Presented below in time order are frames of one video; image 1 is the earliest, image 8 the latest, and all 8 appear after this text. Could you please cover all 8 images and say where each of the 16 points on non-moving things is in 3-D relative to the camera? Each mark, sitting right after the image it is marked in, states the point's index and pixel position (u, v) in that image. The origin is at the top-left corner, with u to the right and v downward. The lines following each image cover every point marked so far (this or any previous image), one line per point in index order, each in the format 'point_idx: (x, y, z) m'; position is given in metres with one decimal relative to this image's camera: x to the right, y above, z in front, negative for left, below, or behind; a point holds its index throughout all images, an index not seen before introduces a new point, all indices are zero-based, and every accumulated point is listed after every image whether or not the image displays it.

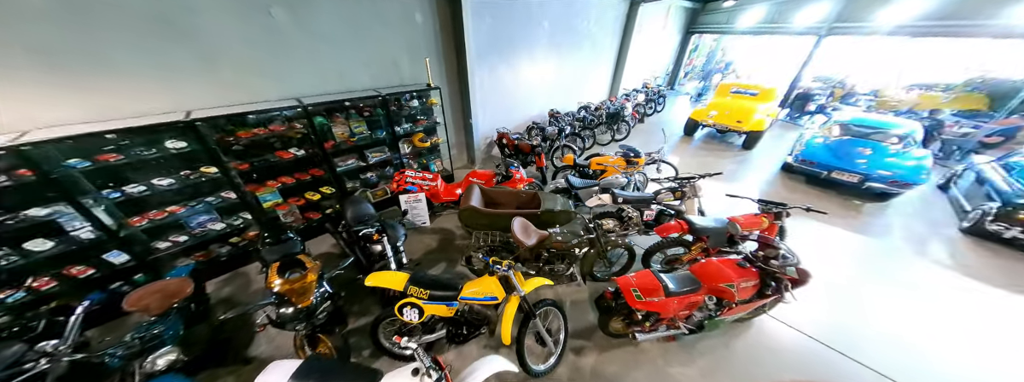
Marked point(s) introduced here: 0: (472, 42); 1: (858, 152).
0: (-0.6, +2.3, +3.6) m
1: (+5.1, +0.6, +3.5) m
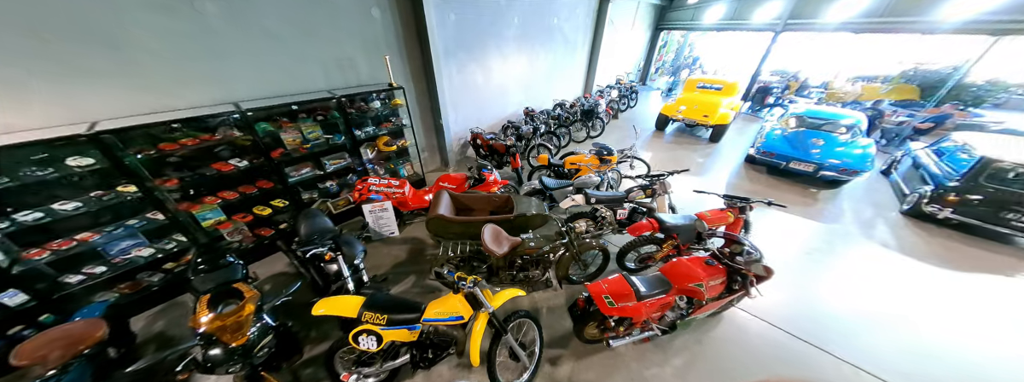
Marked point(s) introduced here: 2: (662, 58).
0: (-1.1, +2.2, +3.4) m
1: (+4.7, +0.8, +3.7) m
2: (+6.5, +5.8, +10.2) m
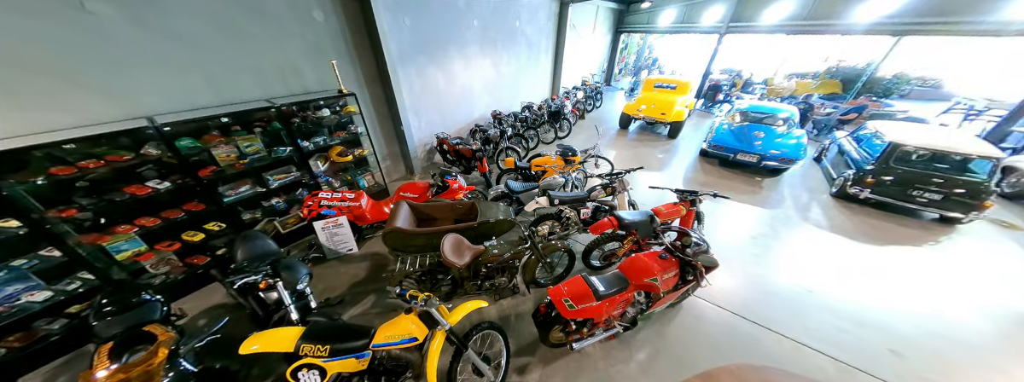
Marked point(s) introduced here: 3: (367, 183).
0: (-1.7, +2.1, +3.3) m
1: (+4.2, +0.9, +4.0) m
2: (+5.1, +6.0, +10.7) m
3: (-2.2, +0.1, +3.5) m
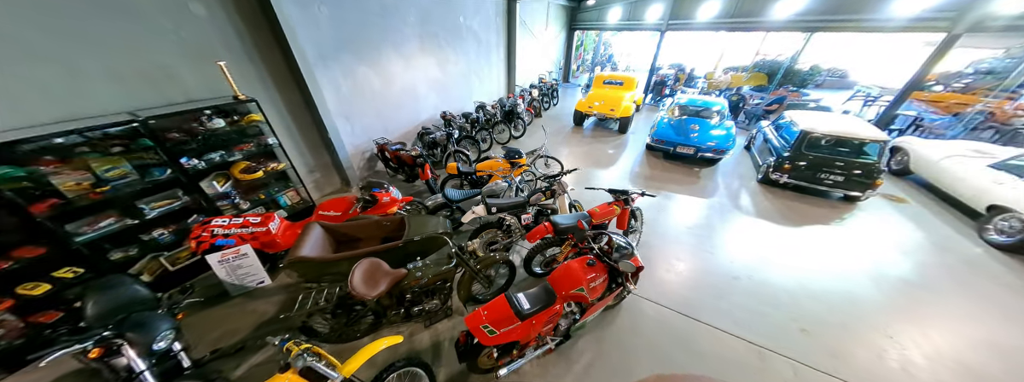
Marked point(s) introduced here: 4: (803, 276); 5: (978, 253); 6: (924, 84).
0: (-2.6, +1.9, +2.9) m
1: (+3.2, +1.1, +4.2) m
2: (+3.2, +6.3, +10.9) m
3: (-2.9, -0.1, +3.1) m
4: (+3.1, -0.9, +2.5) m
5: (+5.2, -0.7, +2.6) m
6: (+8.8, +2.3, +5.0) m
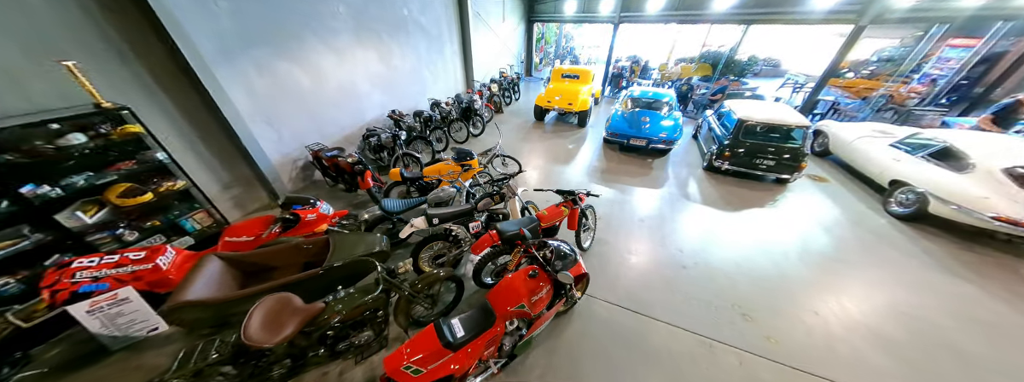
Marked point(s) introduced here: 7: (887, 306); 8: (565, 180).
0: (-3.3, +1.6, +2.4) m
1: (+2.4, +1.3, +4.3) m
2: (+1.4, +6.5, +10.8) m
3: (-3.5, -0.4, +2.6) m
4: (+2.6, -0.8, +2.6) m
5: (+4.6, -0.4, +2.9) m
6: (+7.8, +2.9, +5.6) m
7: (+3.4, -1.0, +2.1) m
8: (+0.9, +0.2, +3.9) m
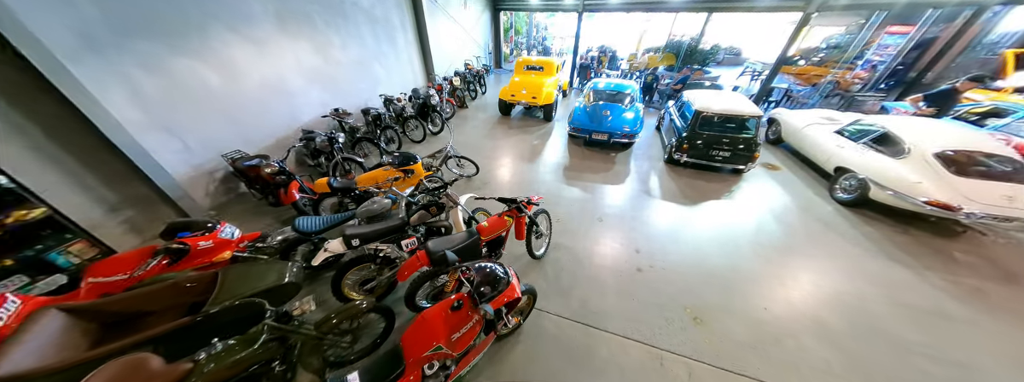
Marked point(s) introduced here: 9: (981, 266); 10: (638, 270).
0: (-3.9, +1.4, +1.9) m
1: (+1.7, +1.4, +4.1) m
2: (0.0, +6.8, +10.4) m
3: (-4.1, -0.6, +2.1) m
4: (+2.0, -0.7, +2.5) m
5: (+4.0, -0.3, +3.0) m
6: (+6.9, +3.2, +5.7) m
7: (+2.9, -0.9, +2.1) m
8: (+0.2, +0.2, +3.7) m
9: (+4.5, -0.7, +2.2) m
10: (+1.3, -0.8, +2.4) m
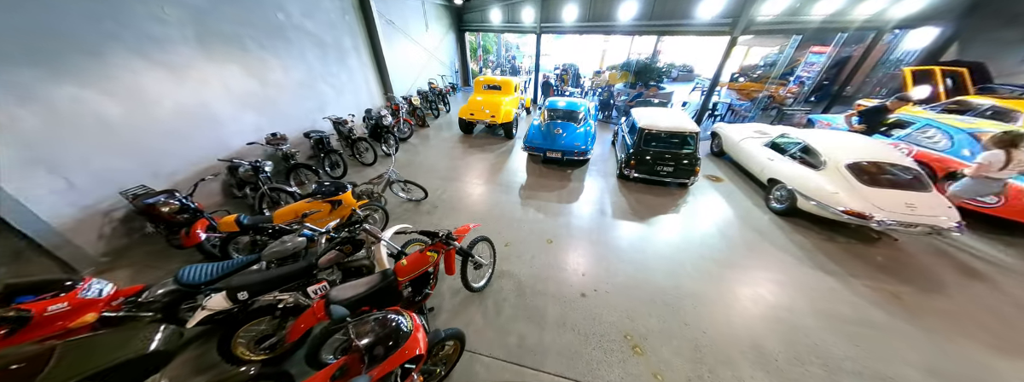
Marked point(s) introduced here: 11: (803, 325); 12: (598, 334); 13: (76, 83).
0: (-4.6, +1.0, +1.6) m
1: (+0.9, +1.1, +4.2) m
2: (-1.5, +6.0, +10.6) m
3: (-4.6, -1.1, +1.7) m
4: (+1.4, -0.9, +2.5) m
5: (+3.3, -0.4, +3.1) m
6: (+5.9, +3.1, +6.2) m
7: (+2.3, -1.1, +2.1) m
8: (-0.5, -0.1, +3.6) m
9: (+3.9, -0.8, +2.3) m
10: (+0.7, -1.0, +2.3) m
11: (+2.5, -1.1, +2.0) m
12: (+0.8, -1.2, +2.0) m
13: (-4.4, +1.1, +2.4) m
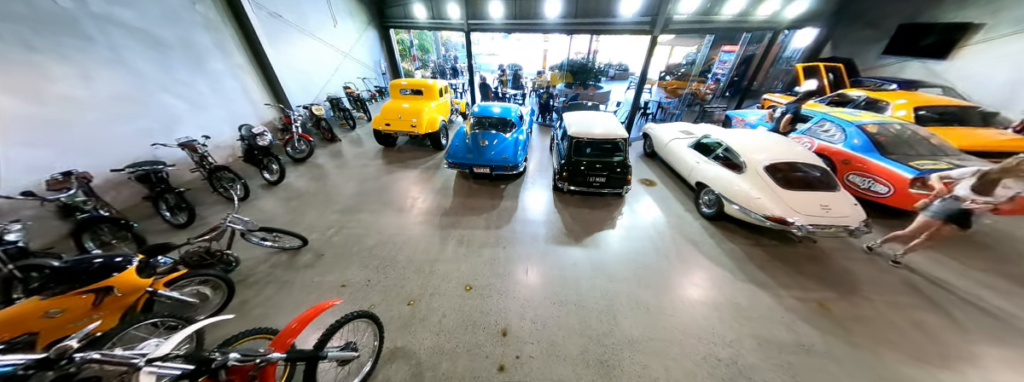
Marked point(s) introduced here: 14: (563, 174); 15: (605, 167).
0: (-5.3, +0.2, +0.3) m
1: (-0.4, +0.8, +3.7) m
2: (-4.1, +5.4, +9.6) m
3: (-5.2, -1.9, +0.4) m
4: (+0.6, -1.1, +2.1) m
5: (+2.4, -0.5, +2.9) m
6: (+4.1, +3.2, +6.4) m
7: (+1.5, -1.2, +1.8) m
8: (-1.5, -0.6, +2.9) m
9: (+3.0, -0.8, +2.3) m
10: (0.0, -1.3, +1.8) m
11: (+1.7, -1.3, +1.7) m
12: (+0.1, -1.5, +1.5) m
13: (-5.3, +0.3, +1.1) m
14: (+0.7, +0.2, +3.2) m
15: (+1.3, +0.3, +3.2) m
